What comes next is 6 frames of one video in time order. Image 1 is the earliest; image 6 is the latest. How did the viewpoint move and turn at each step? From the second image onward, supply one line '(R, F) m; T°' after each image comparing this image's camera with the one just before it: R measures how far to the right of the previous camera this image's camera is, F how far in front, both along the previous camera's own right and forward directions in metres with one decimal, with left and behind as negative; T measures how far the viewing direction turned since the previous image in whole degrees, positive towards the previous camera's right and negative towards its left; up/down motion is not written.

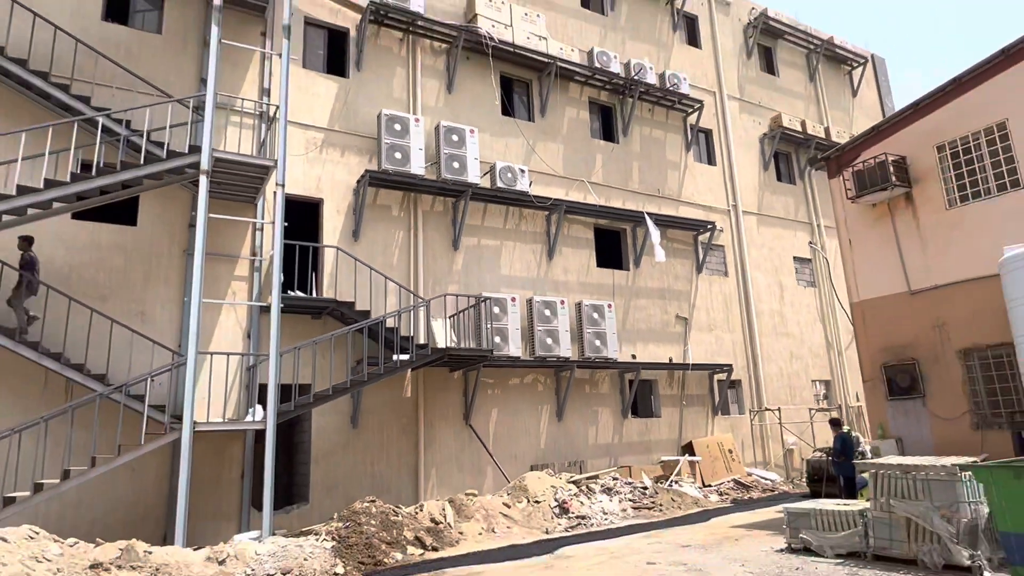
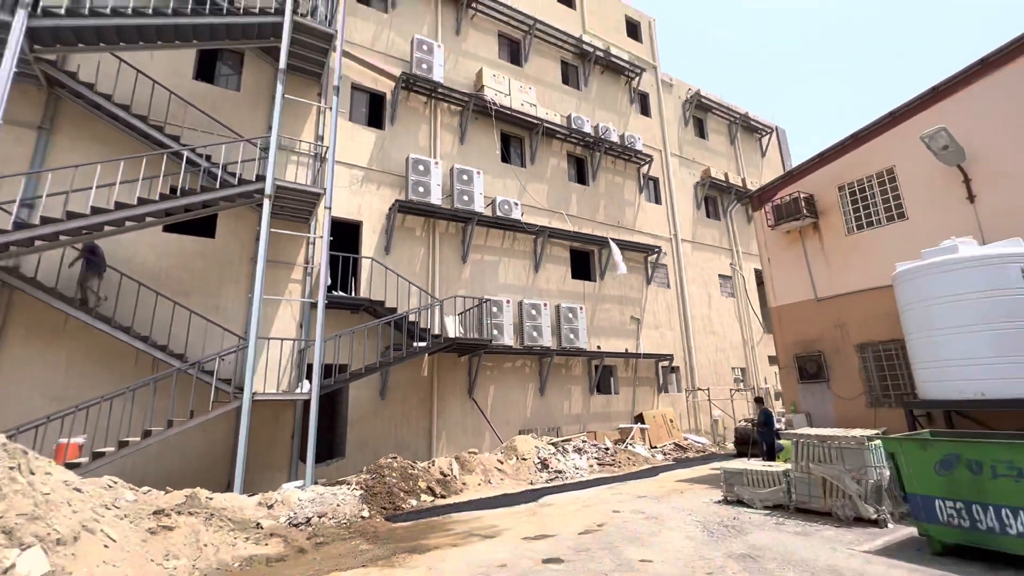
(-0.9, -2.8) m; +5°
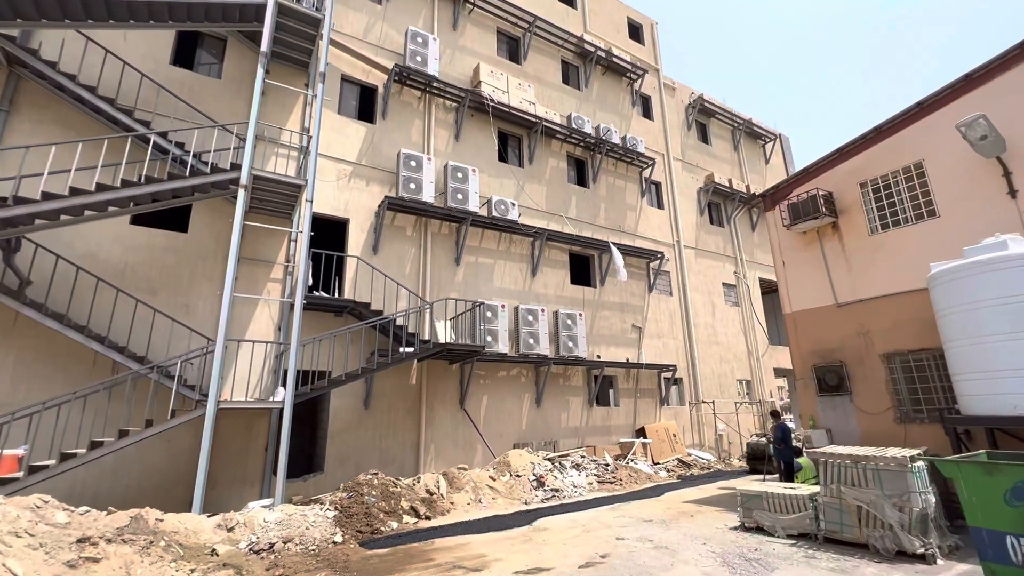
(0.0, +0.6) m; 0°
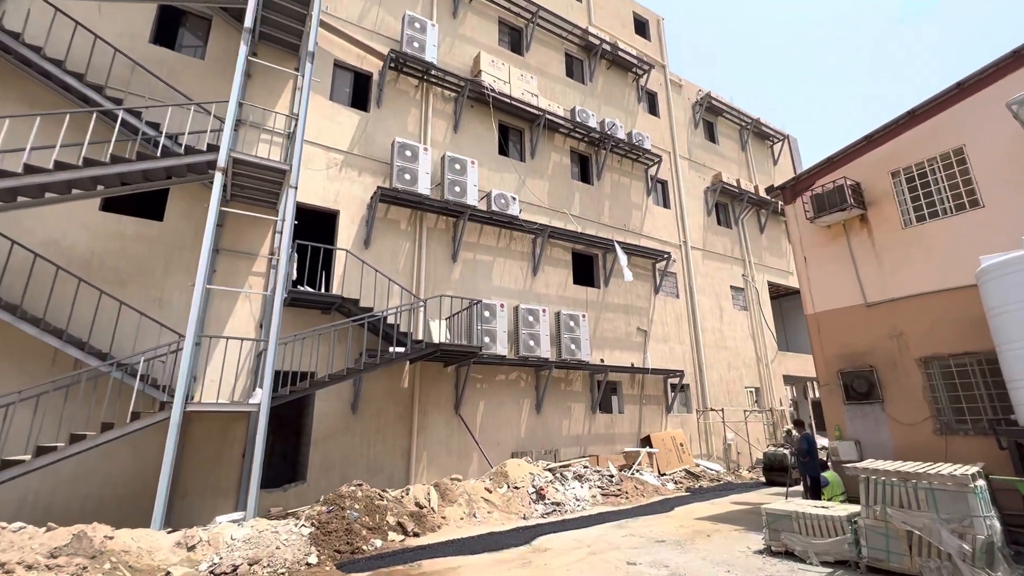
(0.0, +0.6) m; 0°
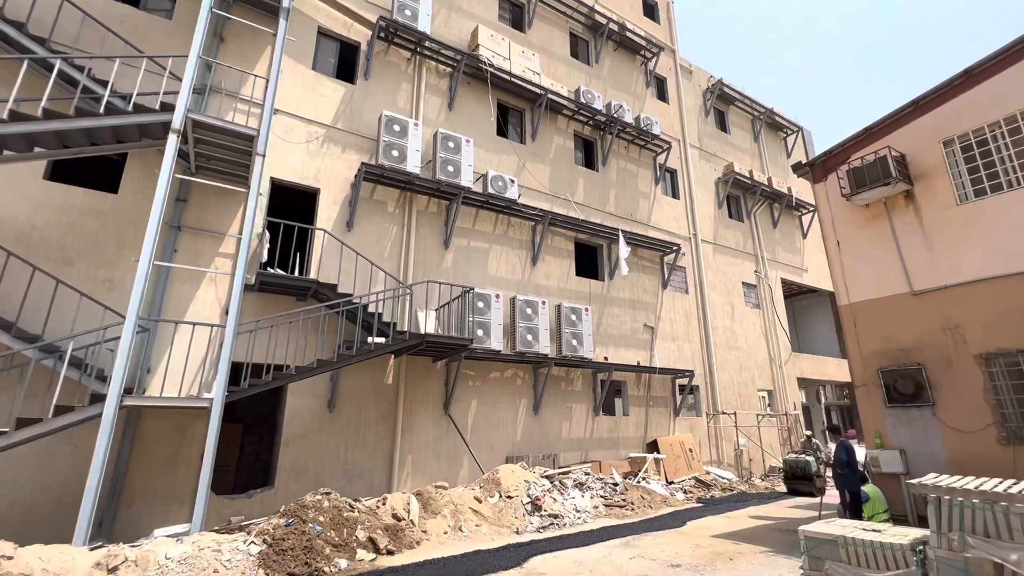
(+0.1, +0.8) m; 0°
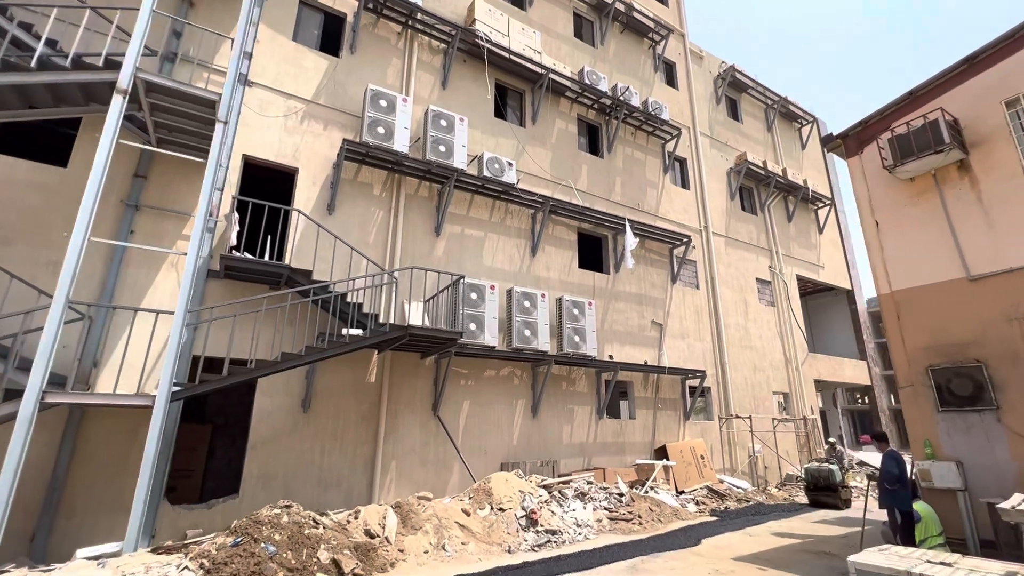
(+0.2, +0.8) m; -1°
